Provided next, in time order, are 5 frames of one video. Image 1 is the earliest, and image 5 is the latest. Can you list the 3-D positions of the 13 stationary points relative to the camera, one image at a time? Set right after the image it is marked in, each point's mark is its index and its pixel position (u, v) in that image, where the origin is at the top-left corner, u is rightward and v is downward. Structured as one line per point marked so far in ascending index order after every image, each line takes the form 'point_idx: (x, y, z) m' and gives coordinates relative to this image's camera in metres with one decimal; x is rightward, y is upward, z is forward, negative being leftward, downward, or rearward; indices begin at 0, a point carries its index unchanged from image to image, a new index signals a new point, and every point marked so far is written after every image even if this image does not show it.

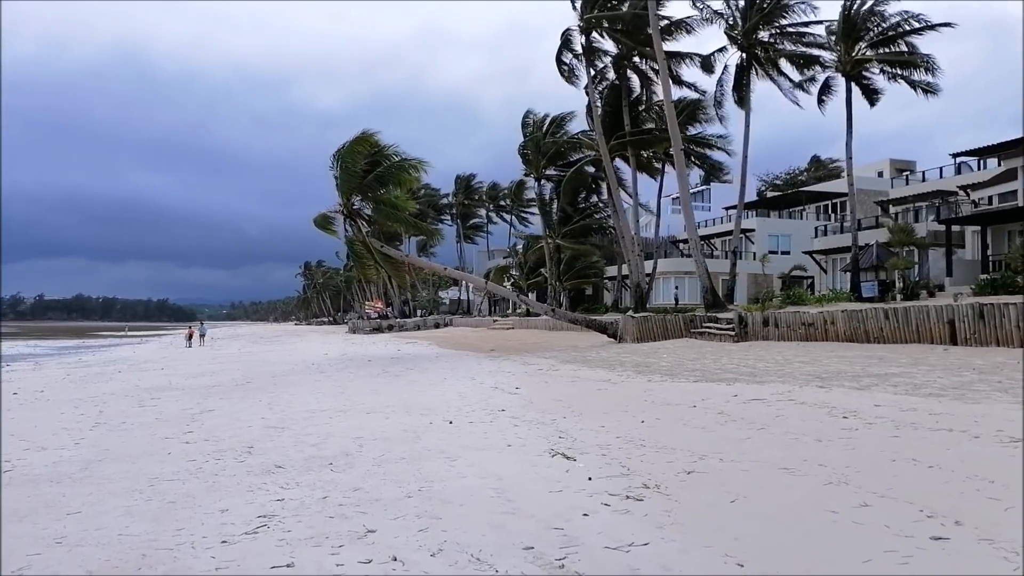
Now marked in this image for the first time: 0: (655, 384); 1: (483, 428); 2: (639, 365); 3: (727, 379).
0: (+2.3, -1.6, +9.9) m
1: (-0.3, -1.6, +6.9) m
2: (+2.7, -1.6, +13.1) m
3: (+3.4, -1.5, +10.0) m
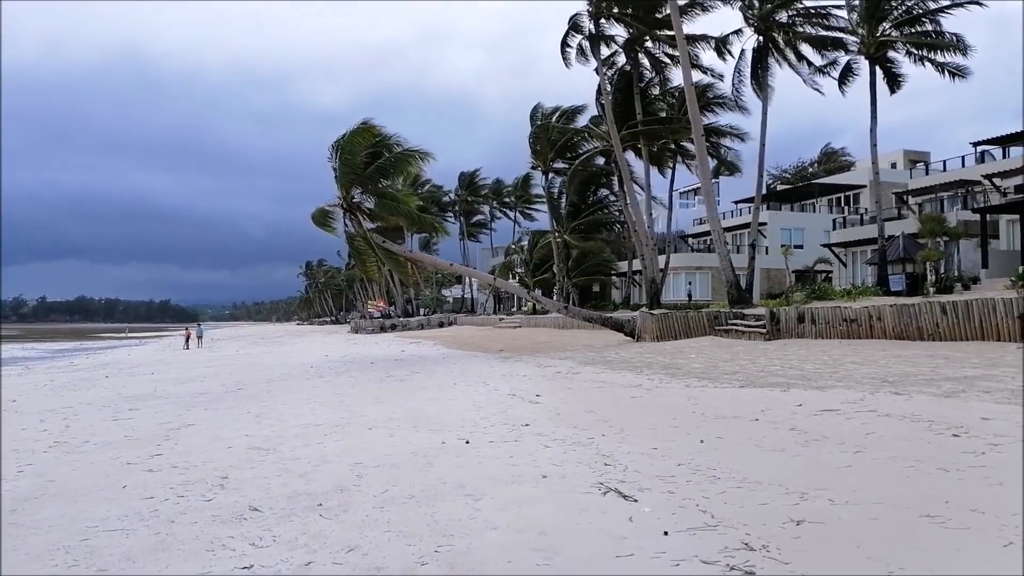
0: (+2.6, -1.5, +8.7) m
1: (0.0, -1.5, +5.7) m
2: (+3.0, -1.5, +11.8) m
3: (+3.7, -1.4, +8.8) m
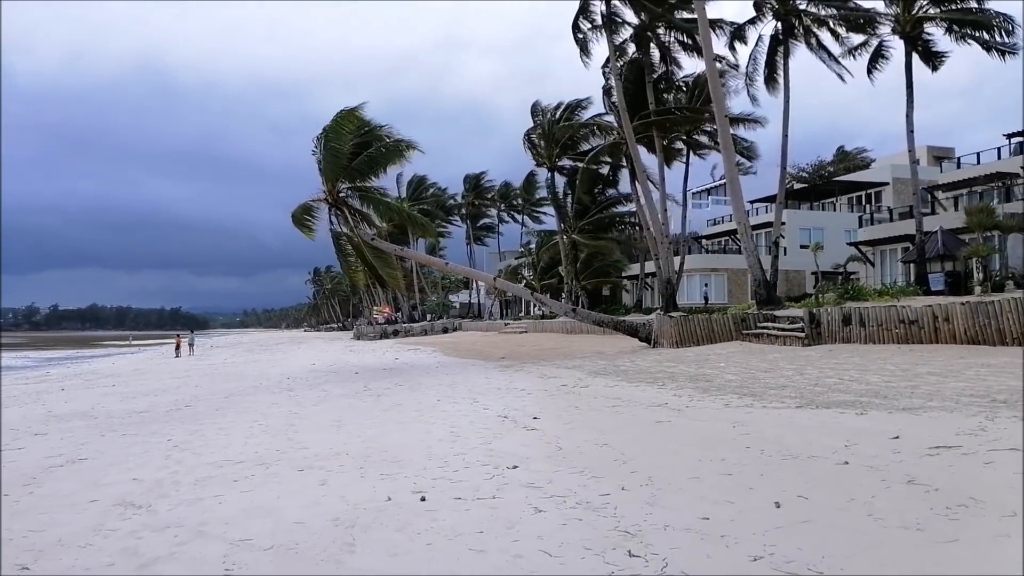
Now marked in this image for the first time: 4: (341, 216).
0: (+2.5, -1.4, +6.7) m
1: (-0.2, -1.4, +3.8) m
2: (+2.9, -1.4, +9.8) m
3: (+3.6, -1.3, +6.8) m
4: (-5.4, +2.3, +19.5) m
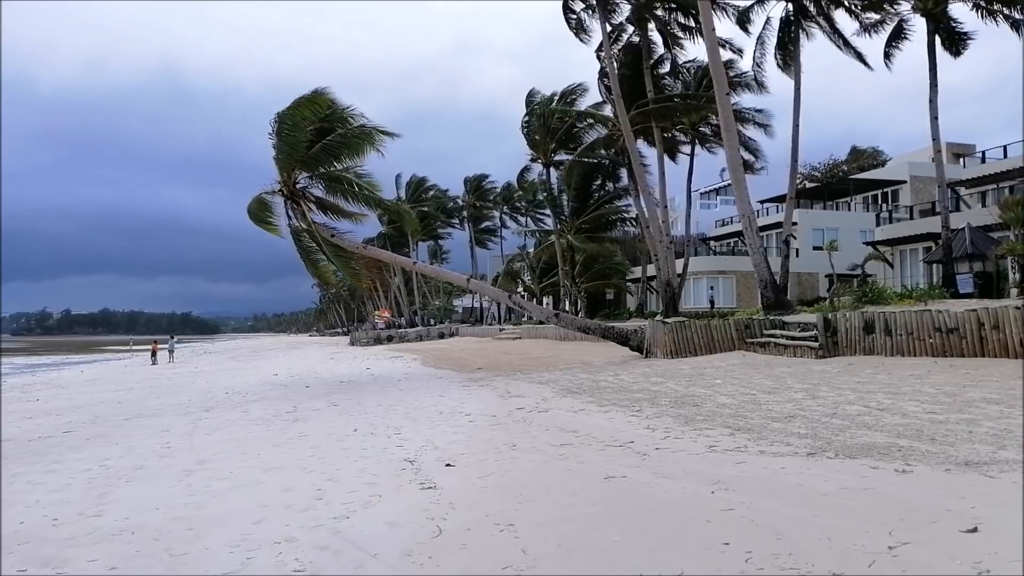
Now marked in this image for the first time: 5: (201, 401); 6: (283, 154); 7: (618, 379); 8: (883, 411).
0: (+1.6, -1.3, +4.8) m
1: (-1.1, -1.3, +1.8) m
2: (+2.1, -1.4, +7.9) m
3: (+2.8, -1.3, +4.8) m
4: (-6.0, +2.2, +17.7) m
5: (-6.0, -2.2, +11.8) m
6: (-5.9, +3.5, +16.2) m
7: (+1.9, -1.7, +11.4) m
8: (+3.8, -1.2, +6.4) m
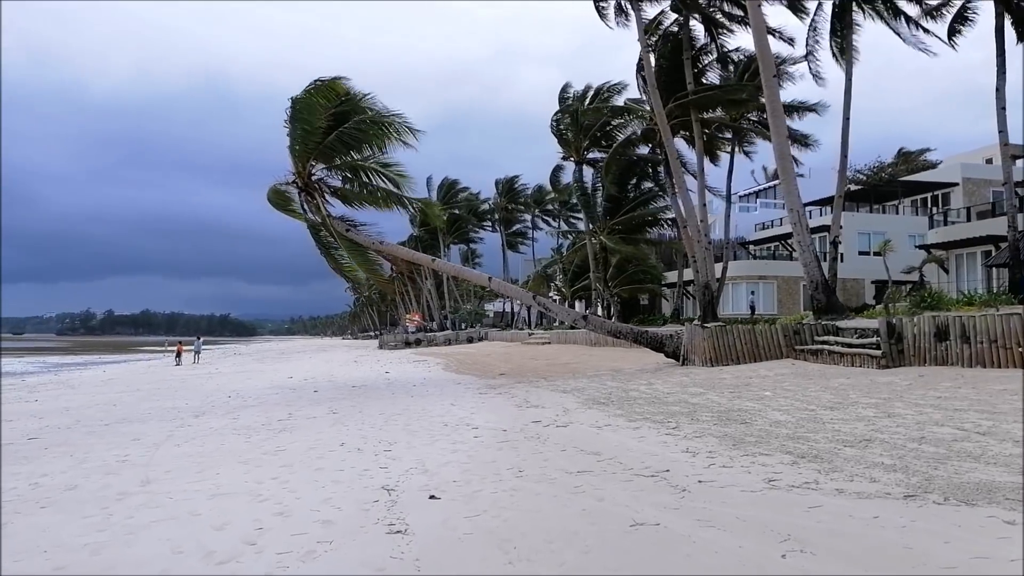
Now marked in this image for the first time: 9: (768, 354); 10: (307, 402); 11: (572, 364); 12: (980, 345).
0: (+1.6, -1.3, +3.6) m
1: (-1.2, -1.2, +0.8) m
2: (+2.3, -1.4, +6.6) m
3: (+2.8, -1.2, +3.5) m
4: (-5.3, +2.2, +16.9) m
5: (-5.6, -2.1, +11.0) m
6: (-5.3, +3.6, +15.4) m
7: (+2.2, -1.6, +10.2) m
8: (+3.9, -1.2, +5.1) m
9: (+4.9, -1.3, +12.0) m
10: (-3.8, -2.0, +11.1) m
11: (+1.6, -2.0, +16.7) m
12: (+6.5, -0.8, +8.5) m
